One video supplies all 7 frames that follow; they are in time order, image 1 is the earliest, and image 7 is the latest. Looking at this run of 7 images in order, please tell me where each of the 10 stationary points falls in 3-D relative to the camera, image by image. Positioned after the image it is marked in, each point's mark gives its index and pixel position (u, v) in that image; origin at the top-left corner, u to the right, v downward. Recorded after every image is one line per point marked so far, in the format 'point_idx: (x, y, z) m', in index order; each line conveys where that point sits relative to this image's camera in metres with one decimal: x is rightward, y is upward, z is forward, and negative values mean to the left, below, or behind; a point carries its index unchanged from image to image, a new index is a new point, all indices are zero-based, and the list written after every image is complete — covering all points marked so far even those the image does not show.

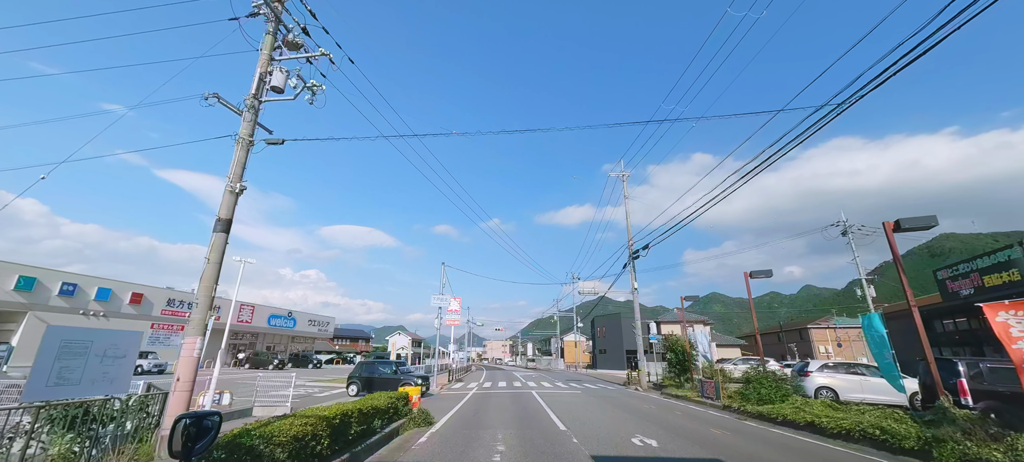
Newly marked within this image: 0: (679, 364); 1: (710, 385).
0: (+7.9, -6.3, +18.5) m
1: (+7.2, -5.6, +14.1) m
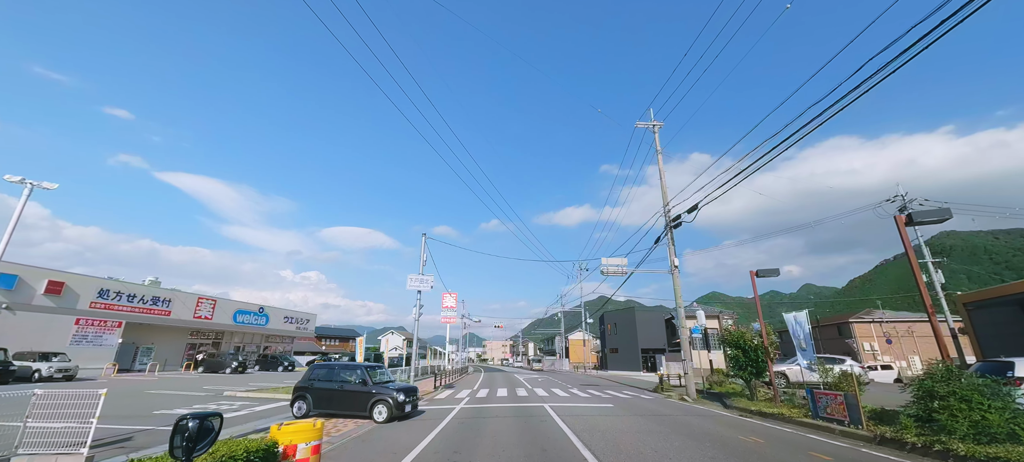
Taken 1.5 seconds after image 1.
0: (+8.0, -4.6, +13.4) m
1: (+7.3, -3.9, +9.0) m
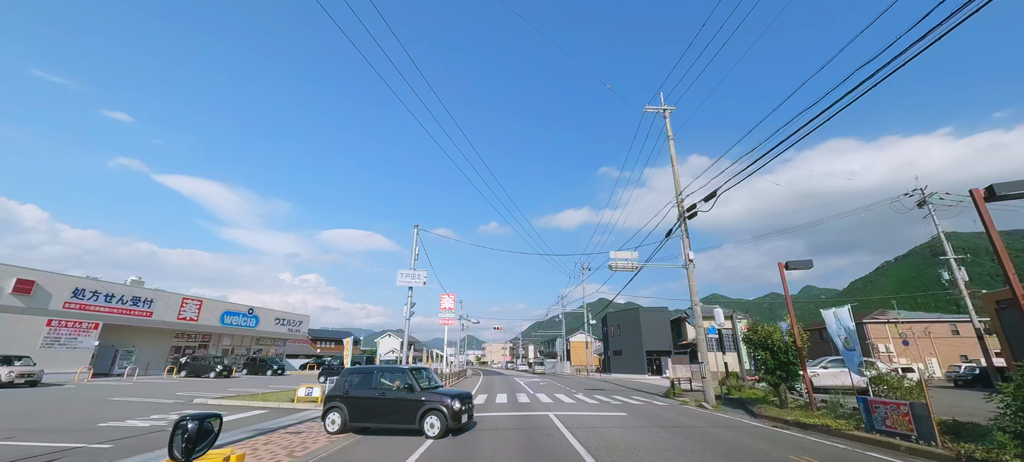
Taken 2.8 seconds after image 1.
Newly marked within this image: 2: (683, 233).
0: (+8.1, -4.2, +12.0) m
1: (+7.3, -3.5, +7.6) m
2: (+6.7, -0.1, +15.4) m
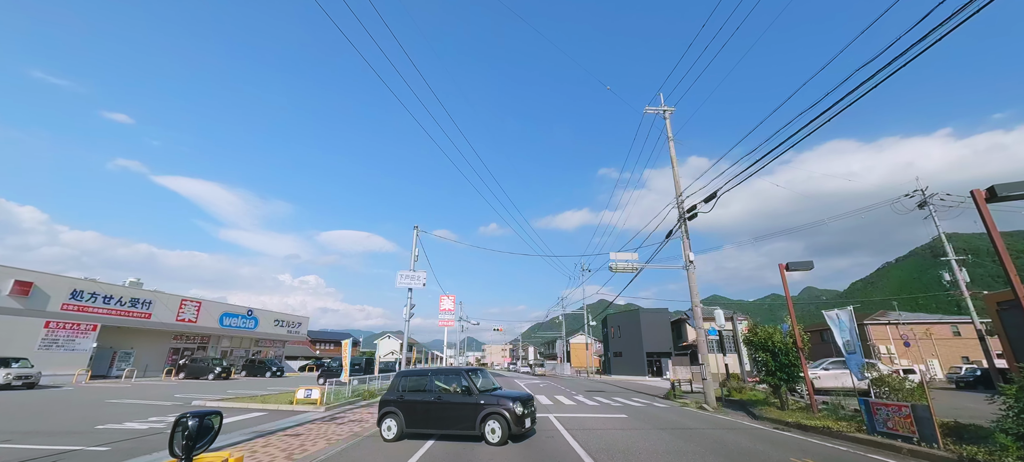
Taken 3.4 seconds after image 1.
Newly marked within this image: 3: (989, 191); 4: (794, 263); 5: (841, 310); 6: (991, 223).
0: (+8.0, -4.2, +11.9) m
1: (+7.3, -3.5, +7.6) m
2: (+6.7, -0.1, +15.4) m
3: (+8.2, +0.7, +6.8) m
4: (+8.4, -1.0, +11.7) m
5: (+8.5, -2.0, +10.1) m
6: (+8.2, +0.1, +6.7) m
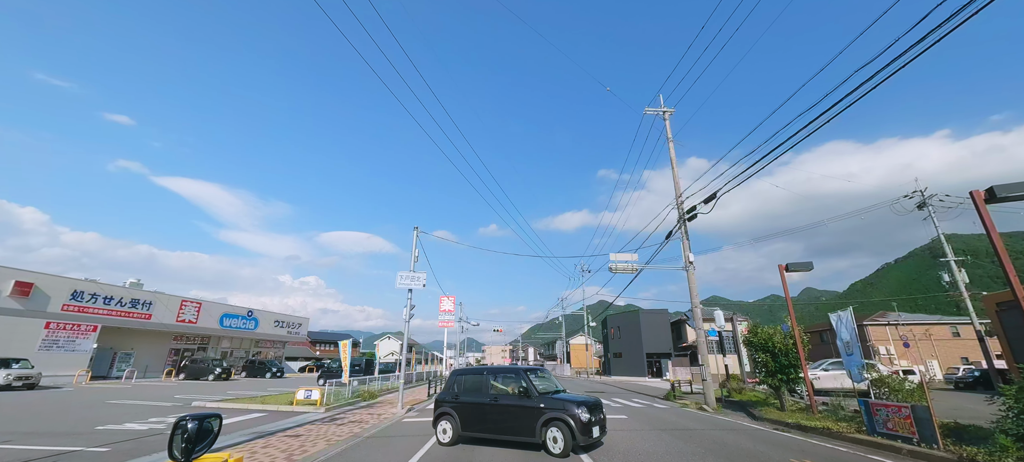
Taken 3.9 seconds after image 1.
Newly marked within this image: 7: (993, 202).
0: (+8.0, -4.2, +11.9) m
1: (+7.3, -3.5, +7.6) m
2: (+6.7, -0.2, +15.4) m
3: (+8.2, +0.7, +6.8) m
4: (+8.4, -1.0, +11.7) m
5: (+8.5, -2.1, +10.1) m
6: (+8.2, +0.1, +6.8) m
7: (+8.3, +0.5, +6.8) m
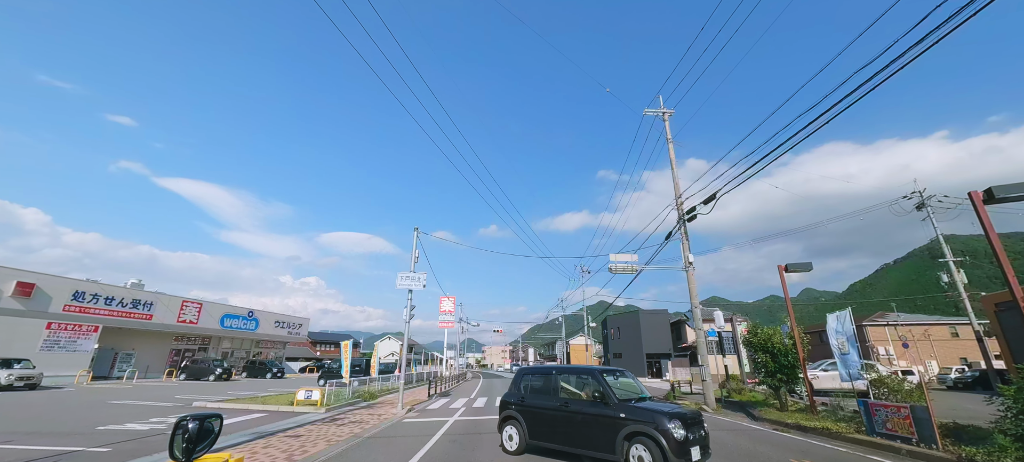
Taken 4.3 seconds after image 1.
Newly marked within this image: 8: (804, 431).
0: (+8.0, -4.3, +12.0) m
1: (+7.3, -3.5, +7.6) m
2: (+6.7, -0.2, +15.4) m
3: (+8.2, +0.7, +6.8) m
4: (+8.4, -1.0, +11.7) m
5: (+8.5, -2.1, +10.2) m
6: (+8.2, +0.1, +6.8) m
7: (+8.3, +0.5, +6.8) m
8: (+6.8, -4.6, +9.1) m
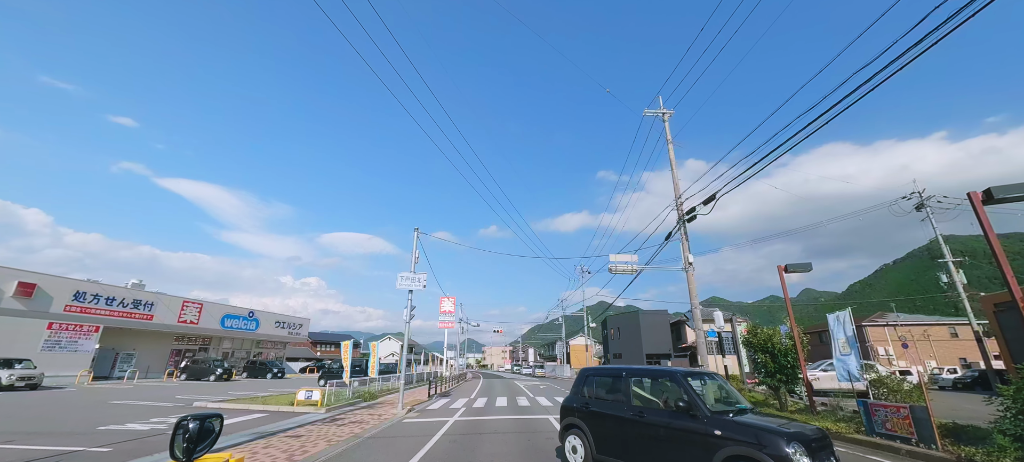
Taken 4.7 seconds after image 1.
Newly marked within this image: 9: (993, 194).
0: (+8.0, -4.3, +12.0) m
1: (+7.3, -3.5, +7.6) m
2: (+6.7, -0.2, +15.4) m
3: (+8.2, +0.6, +6.8) m
4: (+8.4, -1.0, +11.7) m
5: (+8.5, -2.1, +10.2) m
6: (+8.2, +0.1, +6.8) m
7: (+8.3, +0.5, +6.8) m
8: (+6.8, -4.6, +9.1) m
9: (+8.2, +0.7, +6.7) m
